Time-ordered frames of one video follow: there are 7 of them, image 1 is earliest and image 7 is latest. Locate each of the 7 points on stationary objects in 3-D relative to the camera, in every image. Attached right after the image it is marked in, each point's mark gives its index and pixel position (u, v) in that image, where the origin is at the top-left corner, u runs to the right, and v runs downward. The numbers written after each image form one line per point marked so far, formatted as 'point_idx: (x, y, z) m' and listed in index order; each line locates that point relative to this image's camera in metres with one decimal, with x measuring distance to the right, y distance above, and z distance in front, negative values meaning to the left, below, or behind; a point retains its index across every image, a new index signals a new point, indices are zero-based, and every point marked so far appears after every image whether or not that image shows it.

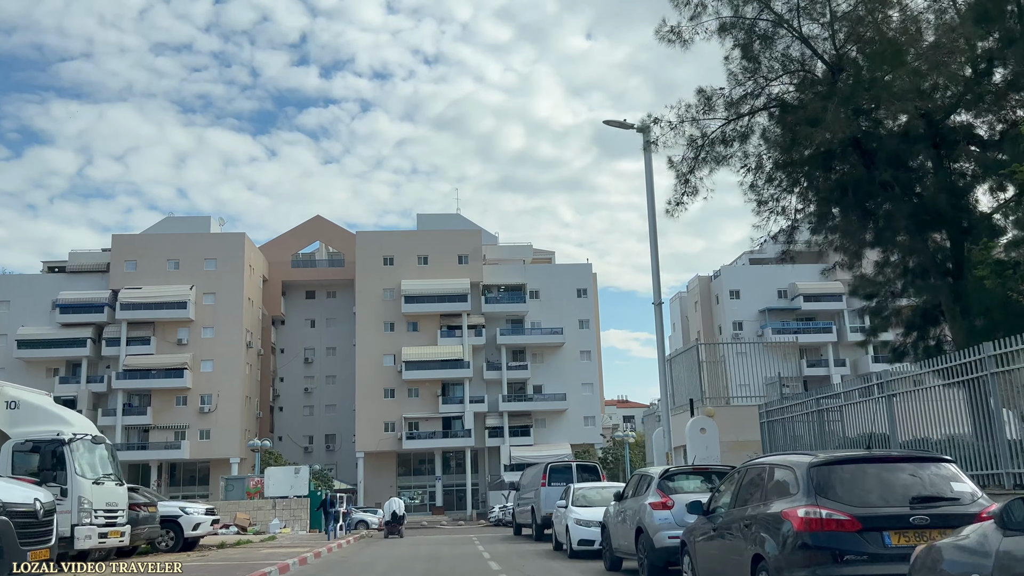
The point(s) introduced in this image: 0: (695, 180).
0: (+3.6, +2.1, +16.6) m
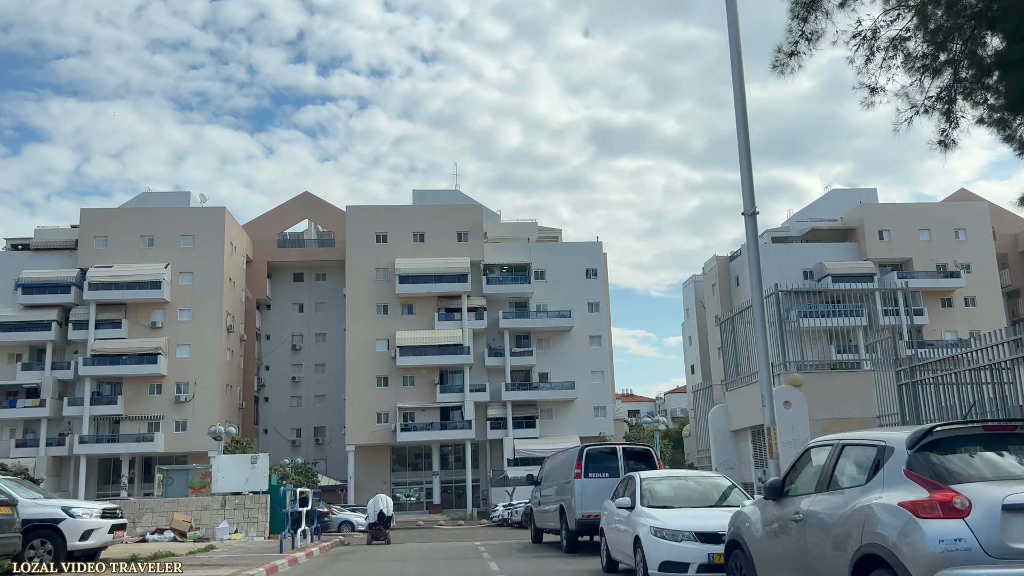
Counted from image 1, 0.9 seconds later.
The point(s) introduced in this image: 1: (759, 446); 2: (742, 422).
0: (+4.0, +3.5, +11.1) m
1: (+5.5, -3.5, +18.7) m
2: (+5.3, -3.1, +19.4) m
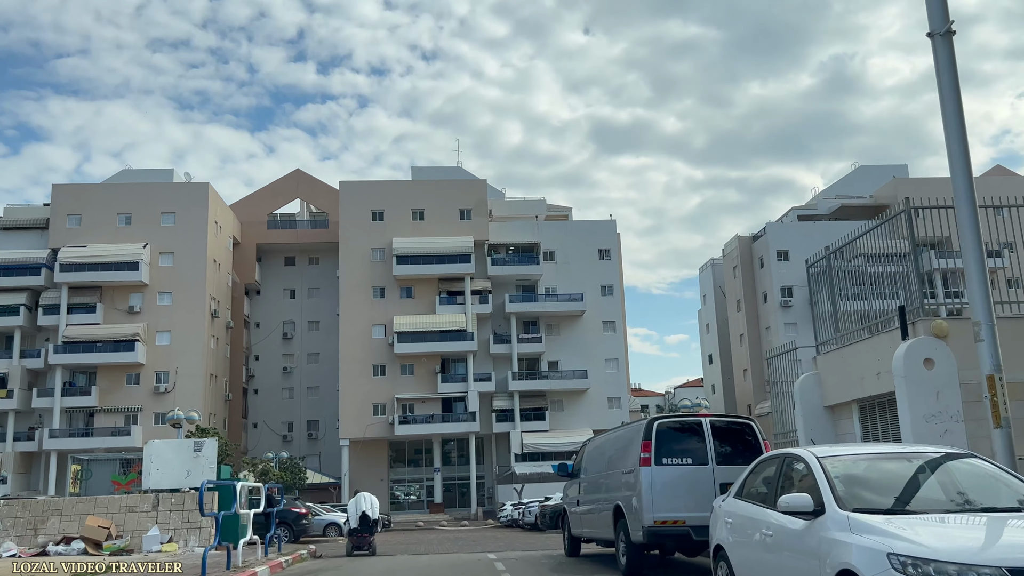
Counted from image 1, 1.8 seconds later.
0: (+4.5, +4.8, +6.3) m
1: (+5.9, -2.2, +13.9) m
2: (+5.7, -1.8, +14.6) m
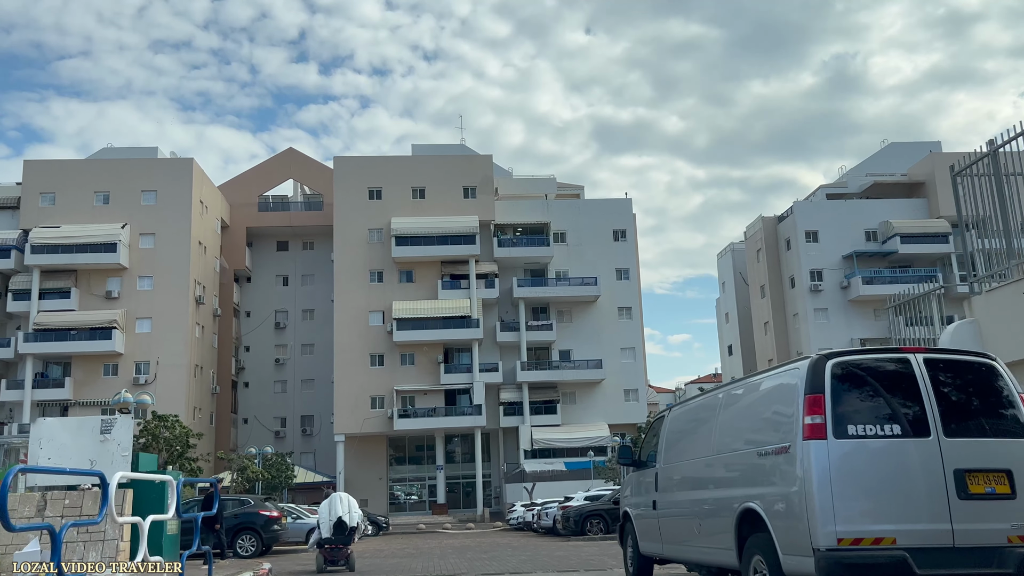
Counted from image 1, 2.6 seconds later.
0: (+4.9, +5.9, +1.9) m
1: (+6.4, -1.1, +9.5) m
2: (+6.2, -0.7, +10.2) m
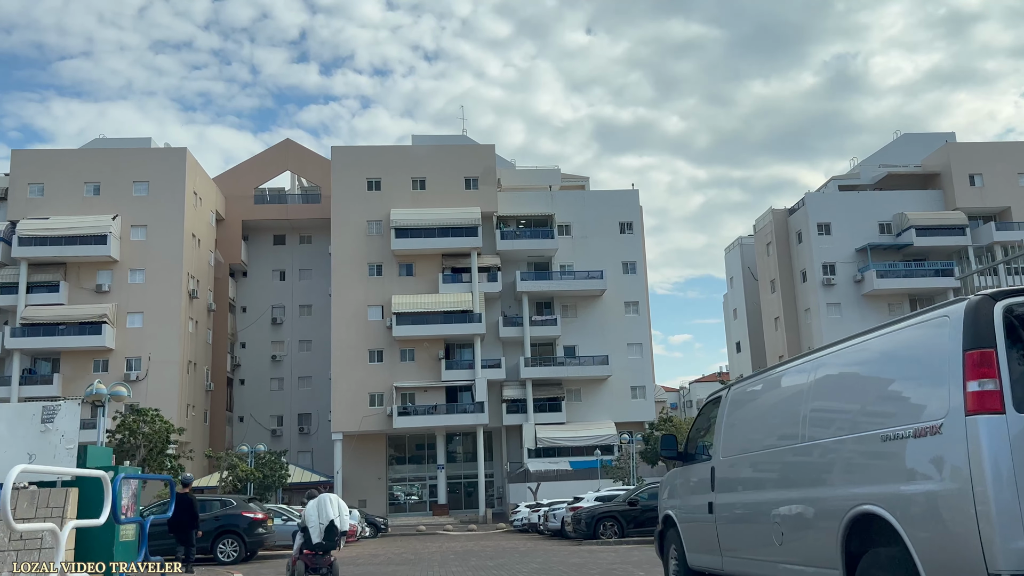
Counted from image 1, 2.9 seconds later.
0: (+5.0, +6.3, +0.2) m
1: (+6.5, -0.7, +7.8) m
2: (+6.3, -0.3, +8.5) m
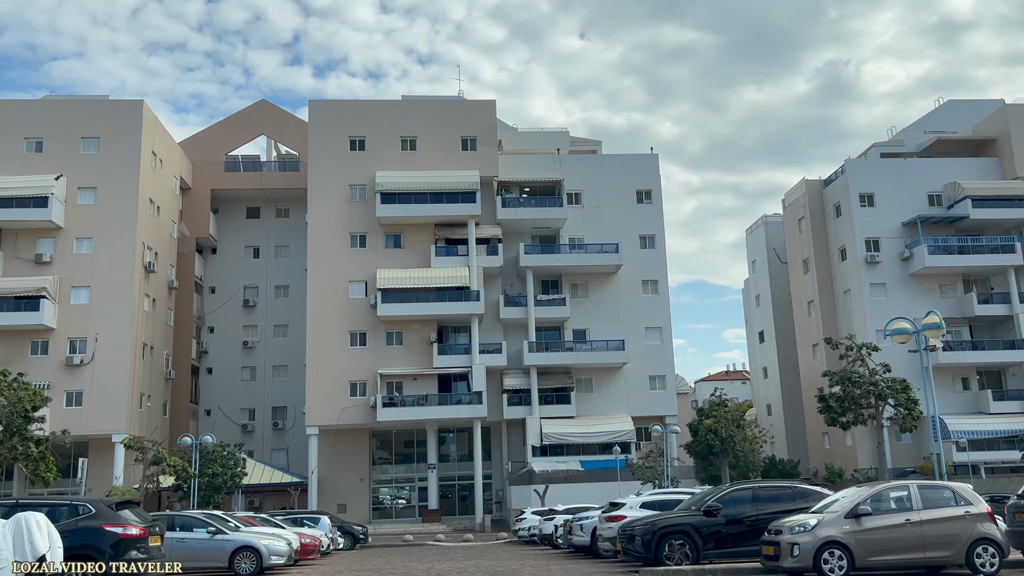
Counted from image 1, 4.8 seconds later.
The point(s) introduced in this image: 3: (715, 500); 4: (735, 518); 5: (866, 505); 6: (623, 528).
0: (+5.7, +7.9, -6.3) m
1: (+7.1, +0.8, +1.3) m
2: (+6.9, +1.3, +2.0) m
3: (+3.6, -3.7, +14.9) m
4: (+3.8, -4.0, +14.6) m
5: (+5.1, -3.1, +12.1) m
6: (+2.1, -4.5, +15.9) m
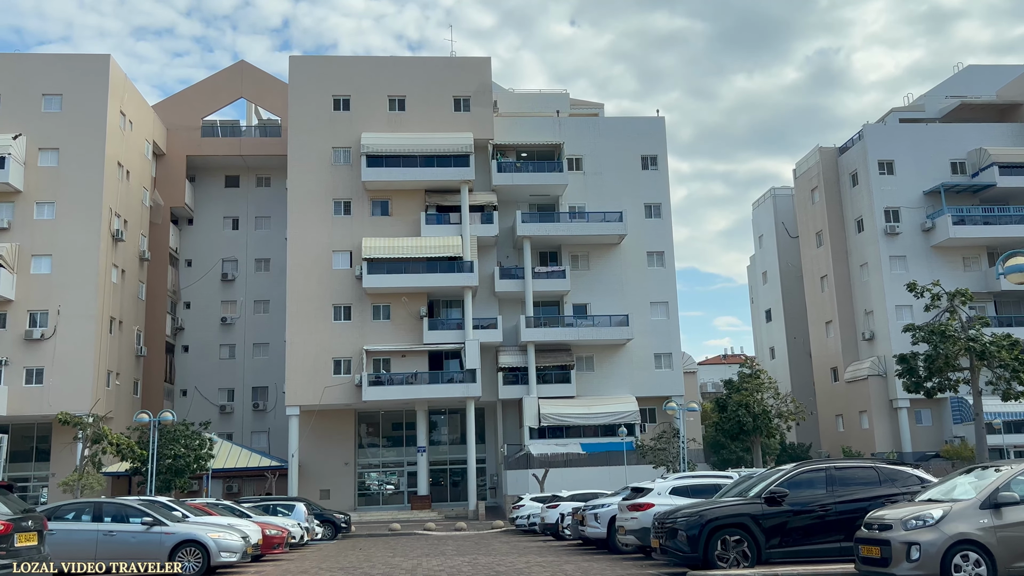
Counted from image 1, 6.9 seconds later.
0: (+6.1, +8.6, -9.5) m
1: (+7.4, +1.6, -1.8) m
2: (+7.2, +2.0, -1.1) m
3: (+3.7, -2.7, +11.8) m
4: (+4.0, -3.0, +11.6) m
5: (+5.3, -2.2, +9.0) m
6: (+2.2, -3.5, +12.8) m
